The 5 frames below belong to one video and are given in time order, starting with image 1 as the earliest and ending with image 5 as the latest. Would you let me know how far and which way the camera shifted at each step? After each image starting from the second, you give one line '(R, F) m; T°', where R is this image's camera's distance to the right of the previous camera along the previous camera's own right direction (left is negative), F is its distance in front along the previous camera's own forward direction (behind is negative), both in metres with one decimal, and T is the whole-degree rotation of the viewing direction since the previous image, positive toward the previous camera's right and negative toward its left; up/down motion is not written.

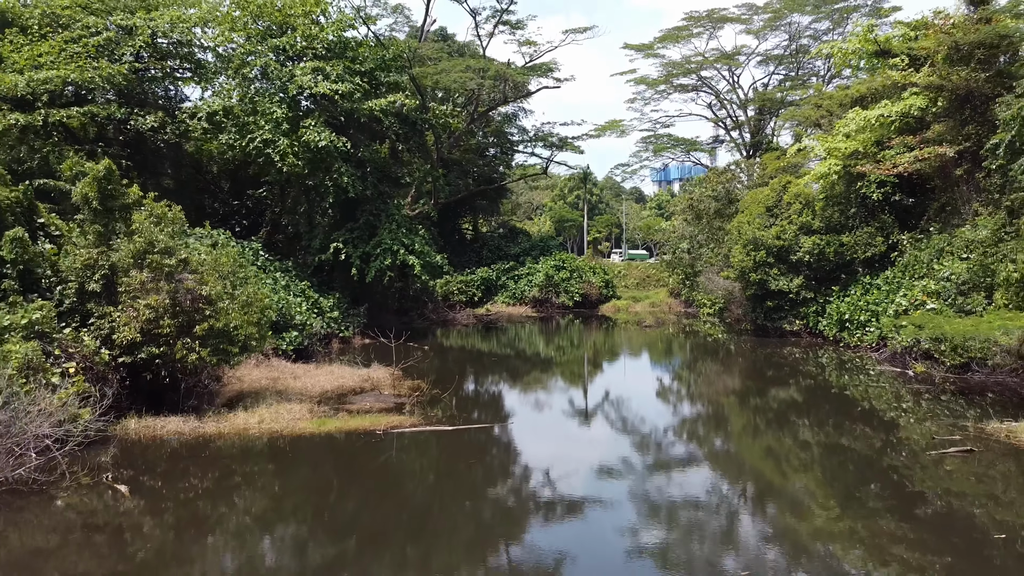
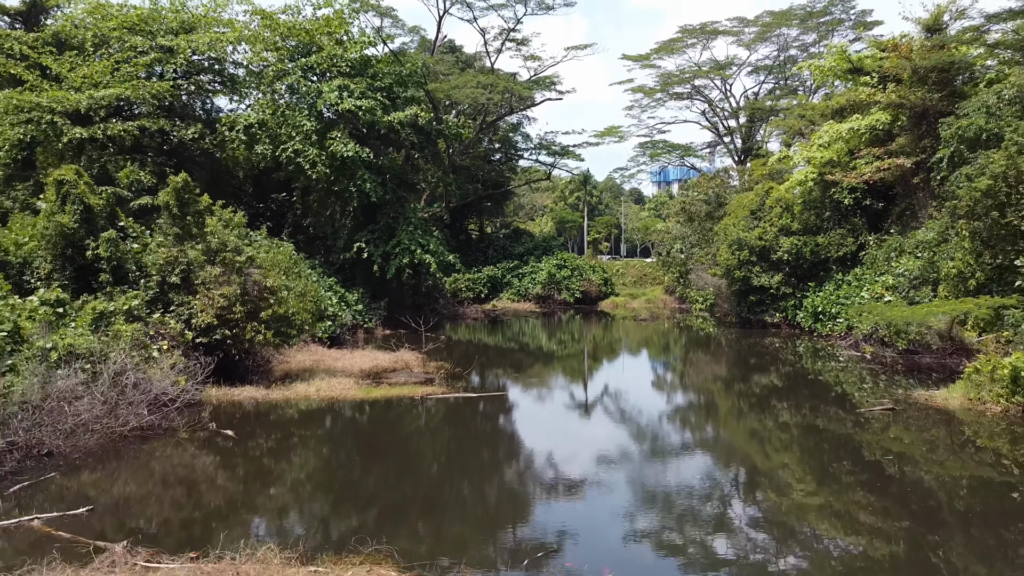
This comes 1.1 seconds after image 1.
(-0.2, -1.5) m; 0°
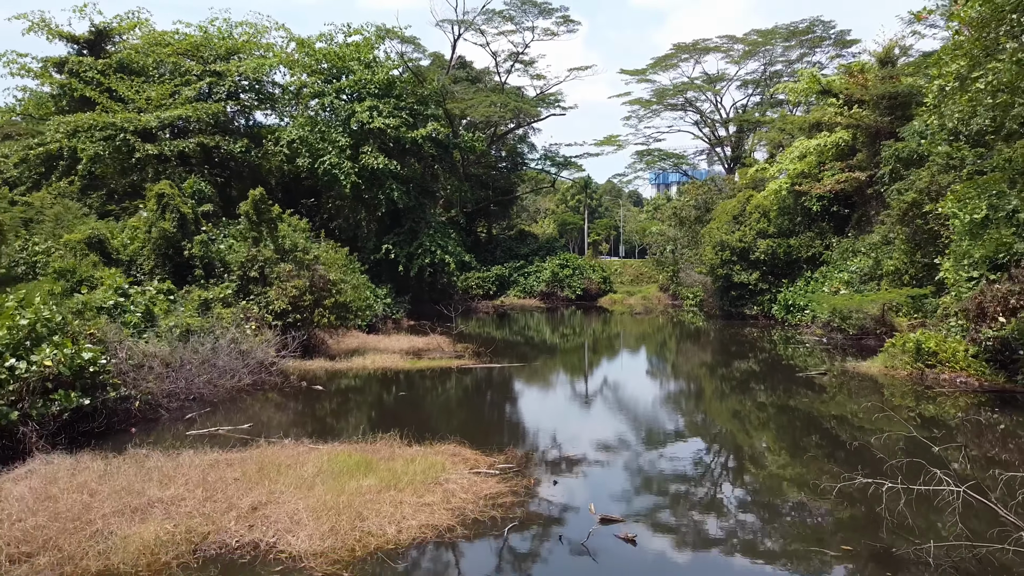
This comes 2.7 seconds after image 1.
(-0.3, -2.2) m; 0°
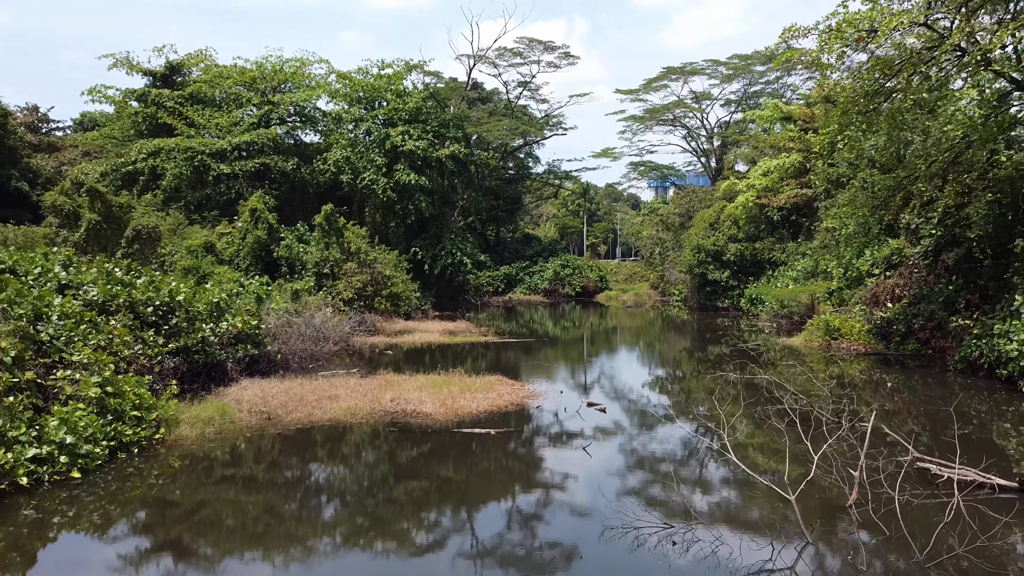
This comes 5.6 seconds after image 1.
(-0.3, -3.4) m; 0°
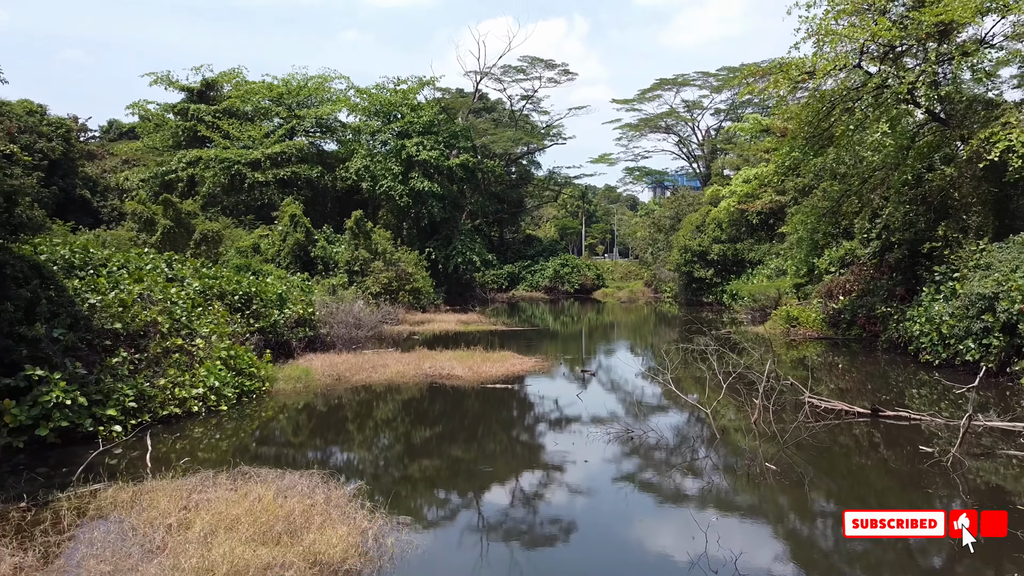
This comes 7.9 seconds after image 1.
(-0.2, -2.2) m; 0°
